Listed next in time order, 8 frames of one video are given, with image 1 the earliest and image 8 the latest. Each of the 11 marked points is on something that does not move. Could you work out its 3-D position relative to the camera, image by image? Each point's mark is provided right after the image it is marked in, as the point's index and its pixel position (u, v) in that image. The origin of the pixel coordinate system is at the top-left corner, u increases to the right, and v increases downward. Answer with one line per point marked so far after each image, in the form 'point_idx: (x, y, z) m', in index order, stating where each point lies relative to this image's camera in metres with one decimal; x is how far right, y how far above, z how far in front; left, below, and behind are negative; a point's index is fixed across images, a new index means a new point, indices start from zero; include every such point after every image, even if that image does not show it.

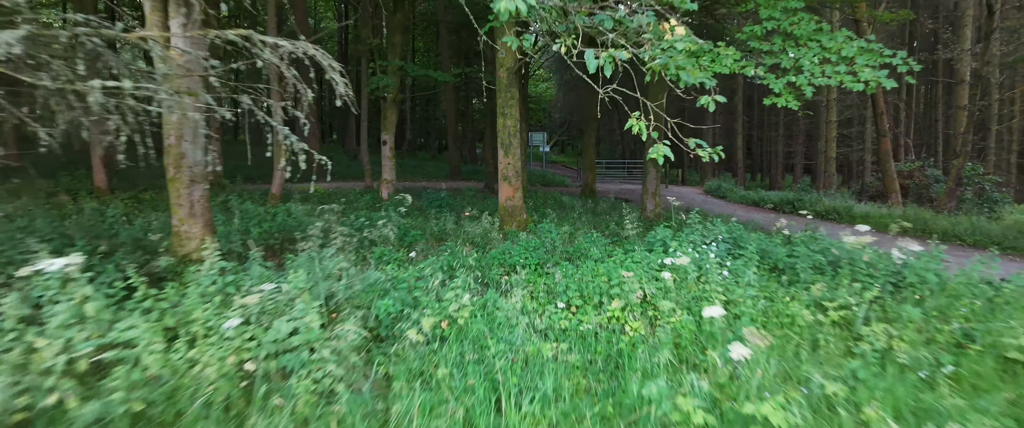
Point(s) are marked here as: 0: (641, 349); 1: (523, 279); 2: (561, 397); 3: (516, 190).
0: (+0.7, -0.6, +3.0) m
1: (+0.1, -0.5, +4.4) m
2: (+0.2, -0.7, +2.6) m
3: (0.0, +0.3, +7.5) m
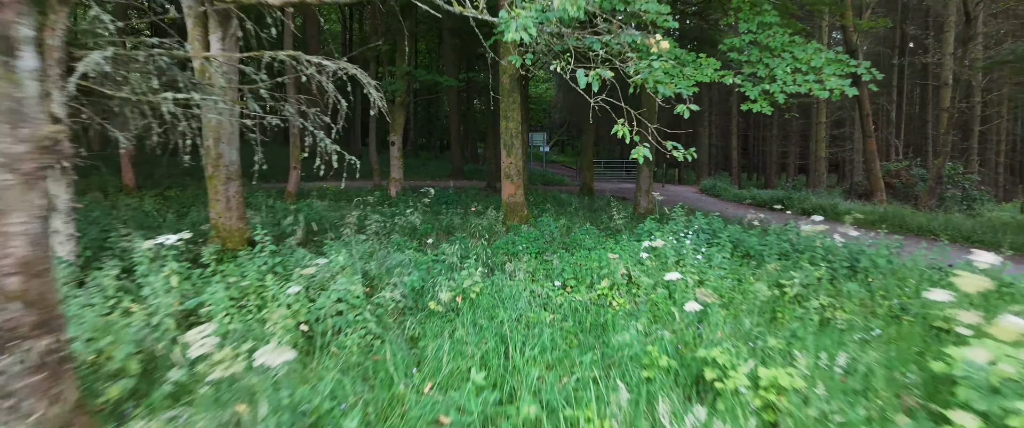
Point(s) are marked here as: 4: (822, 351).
0: (+0.7, -0.6, +3.7) m
1: (+0.1, -0.4, +5.0) m
2: (+0.2, -0.7, +3.2) m
3: (+0.1, +0.3, +8.1) m
4: (+1.6, -0.6, +3.1) m
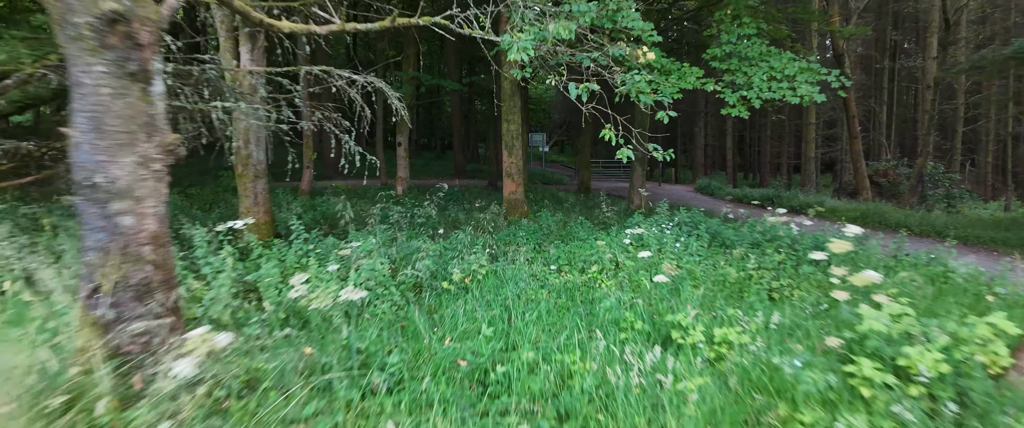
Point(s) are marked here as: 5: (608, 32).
0: (+0.7, -0.5, +4.4) m
1: (+0.1, -0.3, +5.7) m
2: (+0.2, -0.6, +3.9) m
3: (+0.1, +0.4, +8.8) m
4: (+1.6, -0.6, +3.8) m
5: (+1.0, +1.8, +6.1) m
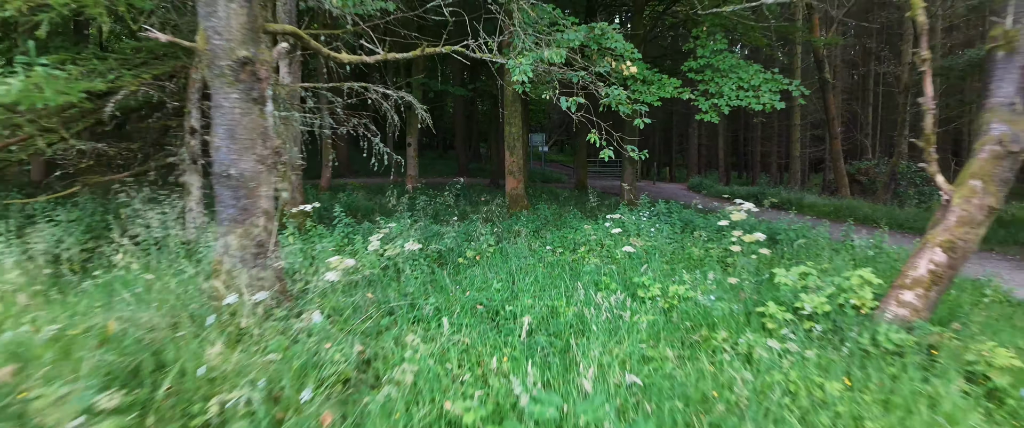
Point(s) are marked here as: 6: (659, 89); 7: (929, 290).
0: (+0.7, -0.4, +5.5) m
1: (+0.1, -0.2, +6.8) m
2: (+0.3, -0.5, +5.0) m
3: (+0.1, +0.5, +9.9) m
4: (+1.7, -0.5, +4.9) m
5: (+1.0, +1.9, +7.2) m
6: (+2.0, +1.7, +8.3) m
7: (+2.7, -0.5, +4.0) m
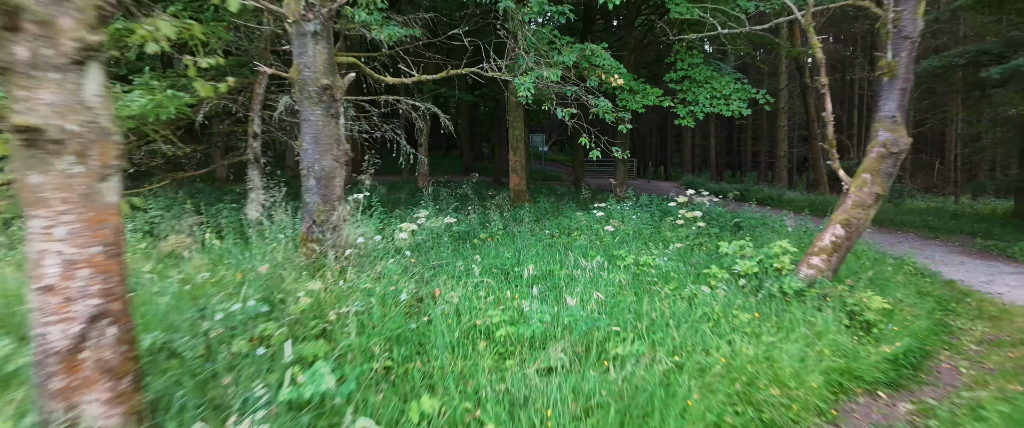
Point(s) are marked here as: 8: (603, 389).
0: (+0.8, -0.3, +6.9) m
1: (+0.2, -0.1, +8.2) m
2: (+0.3, -0.4, +6.4) m
3: (+0.2, +0.7, +11.3) m
4: (+1.7, -0.3, +6.3) m
5: (+1.1, +2.1, +8.6) m
6: (+2.1, +1.9, +9.7) m
7: (+2.8, -0.4, +5.3) m
8: (+0.5, -0.8, +2.9) m
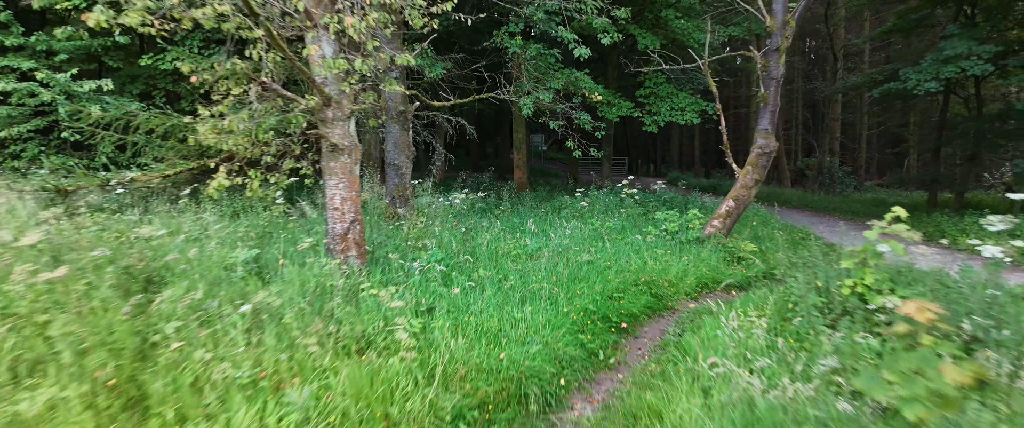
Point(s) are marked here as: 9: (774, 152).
0: (+0.9, 0.0, +9.8) m
1: (+0.3, +0.2, +11.1) m
2: (+0.4, -0.1, +9.3) m
3: (+0.3, +1.0, +14.2) m
4: (+1.8, 0.0, +9.2) m
5: (+1.2, +2.4, +11.5) m
6: (+2.2, +2.2, +12.6) m
7: (+2.9, -0.1, +8.2) m
8: (+0.6, -0.5, +5.8) m
9: (+3.6, +0.9, +8.3) m
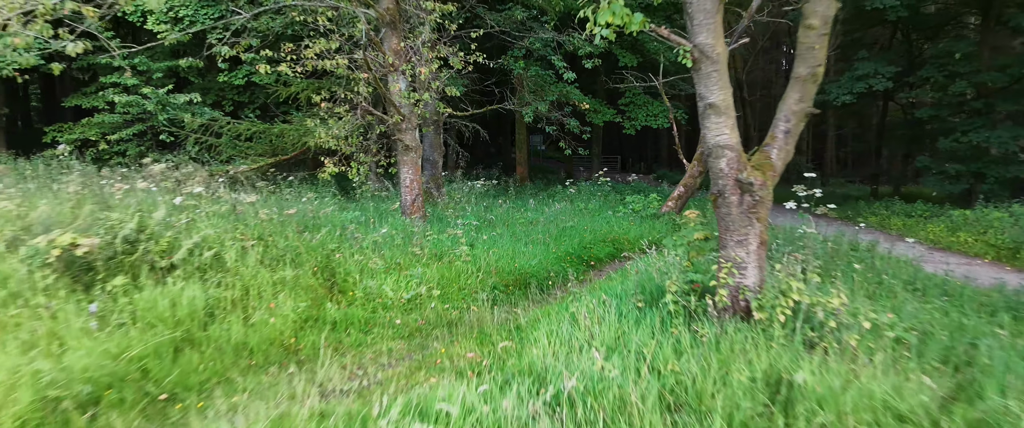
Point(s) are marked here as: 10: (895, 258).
0: (+1.0, +0.3, +12.5) m
1: (+0.4, +0.5, +13.9) m
2: (+0.5, +0.2, +12.1) m
3: (+0.4, +1.3, +17.0) m
4: (+1.9, +0.3, +11.9) m
5: (+1.2, +2.7, +14.3) m
6: (+2.3, +2.5, +15.3) m
7: (+3.0, +0.2, +11.0) m
8: (+0.6, -0.2, +8.6) m
9: (+3.7, +1.2, +11.1) m
10: (+4.2, -0.5, +6.7) m
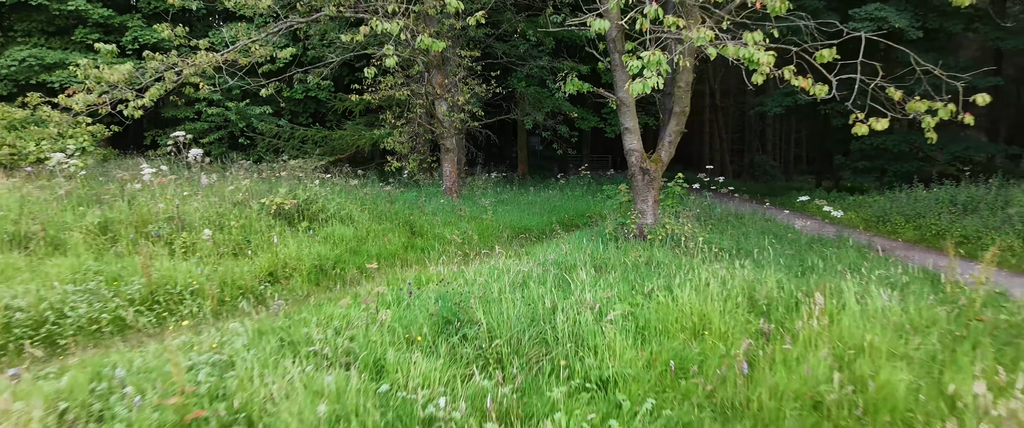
0: (+1.1, +0.7, +16.2) m
1: (+0.5, +0.9, +17.6) m
2: (+0.6, +0.6, +15.8) m
3: (+0.5, +1.7, +20.7) m
4: (+2.0, +0.6, +15.6) m
5: (+1.3, +3.1, +18.0) m
6: (+2.4, +2.9, +19.0) m
7: (+3.1, +0.6, +14.7) m
8: (+0.8, +0.1, +12.3) m
9: (+3.8, +1.5, +14.8) m
10: (+4.3, -0.1, +10.4) m
